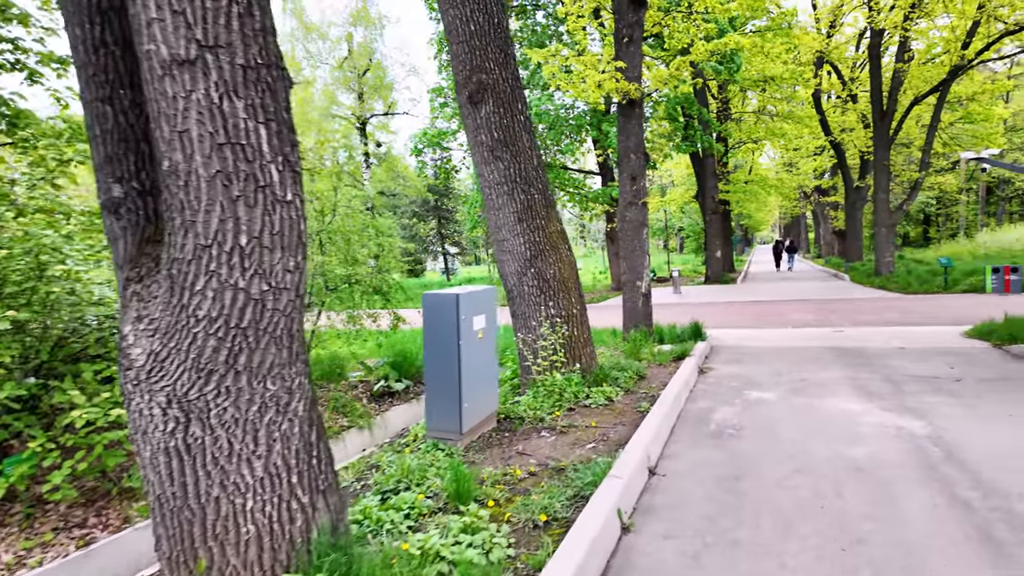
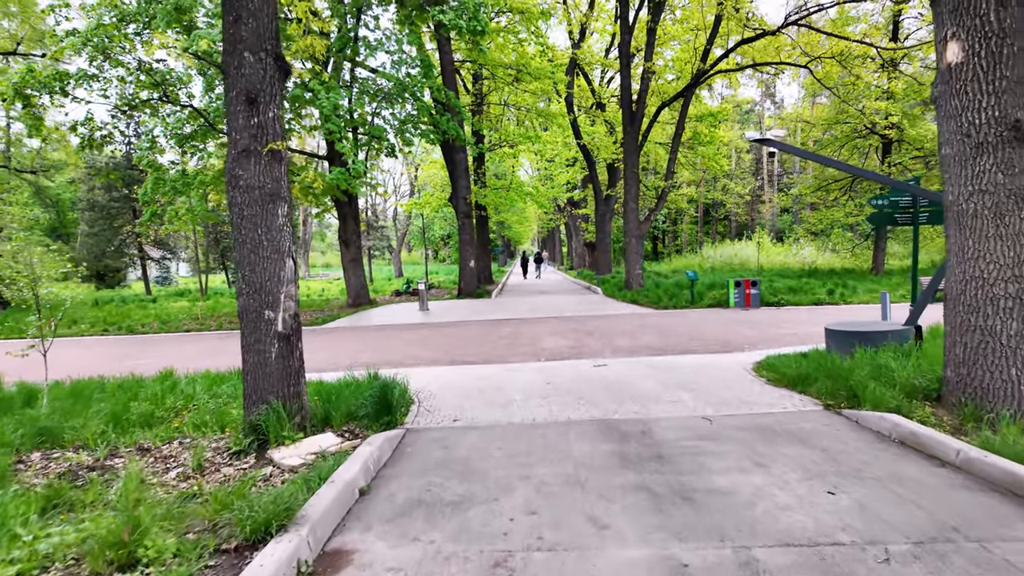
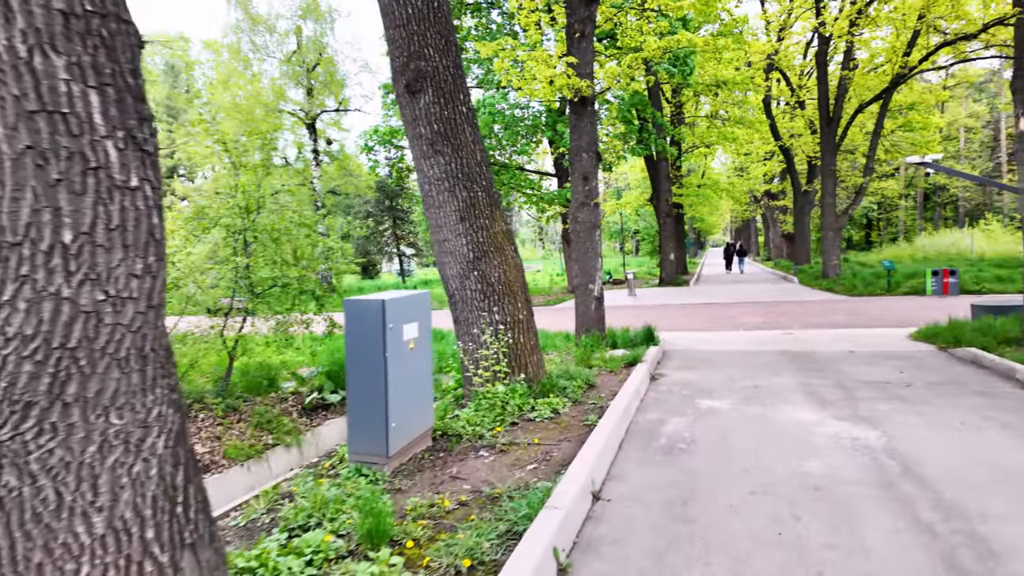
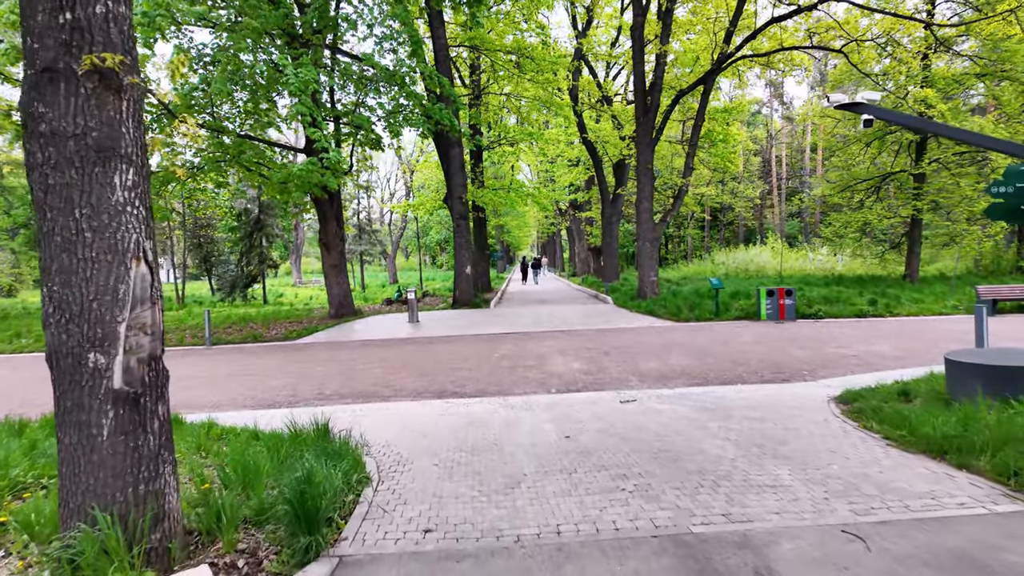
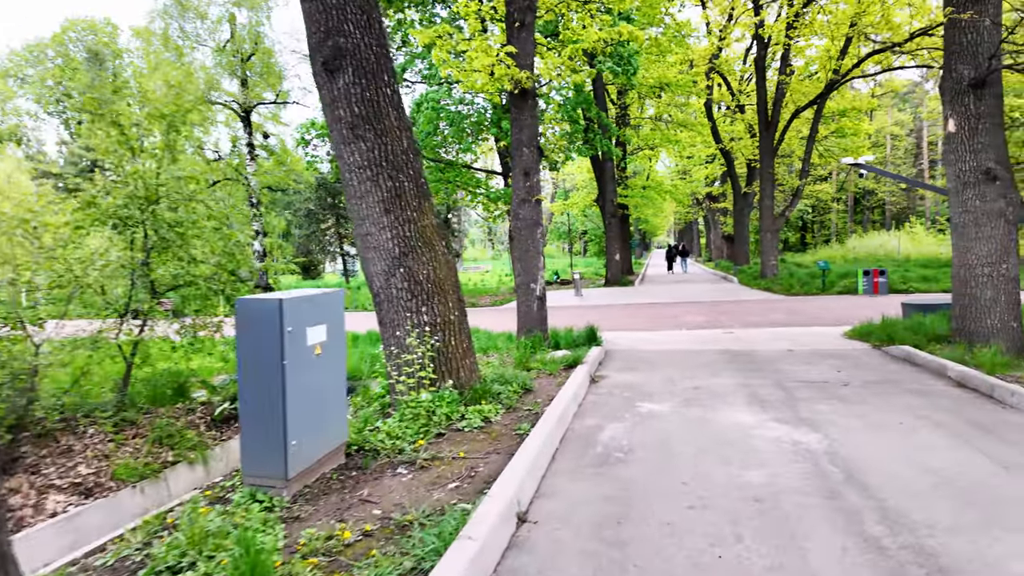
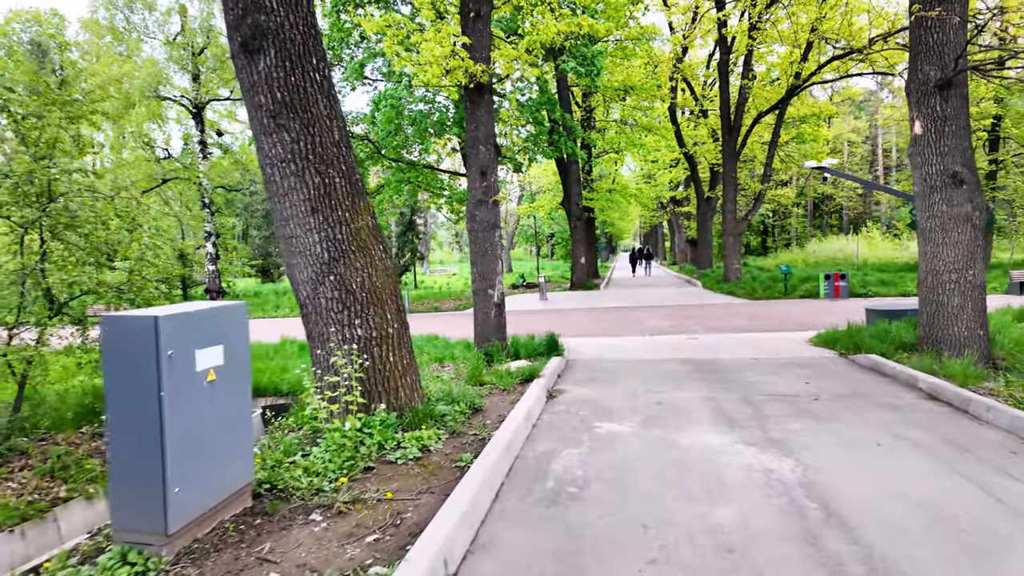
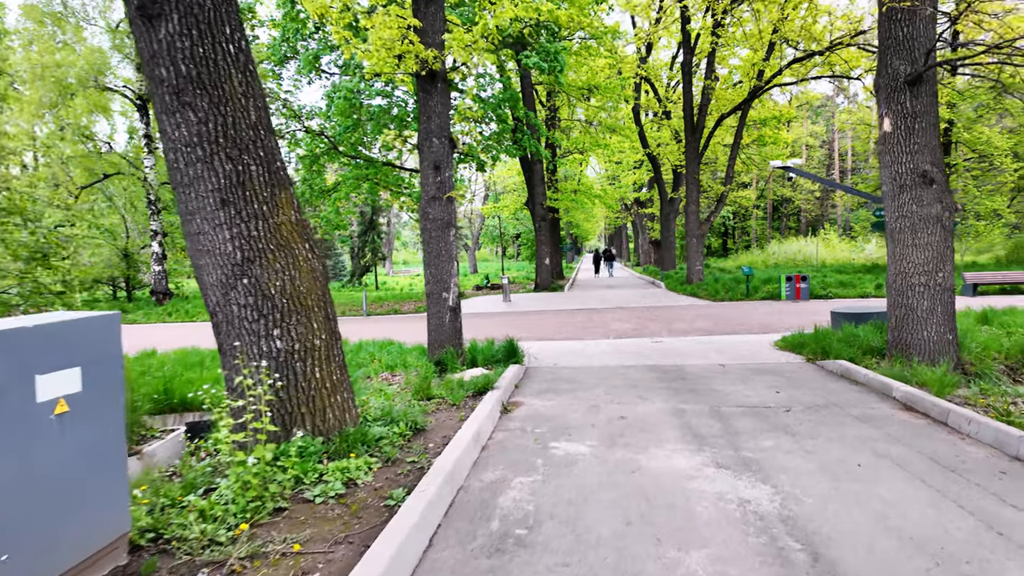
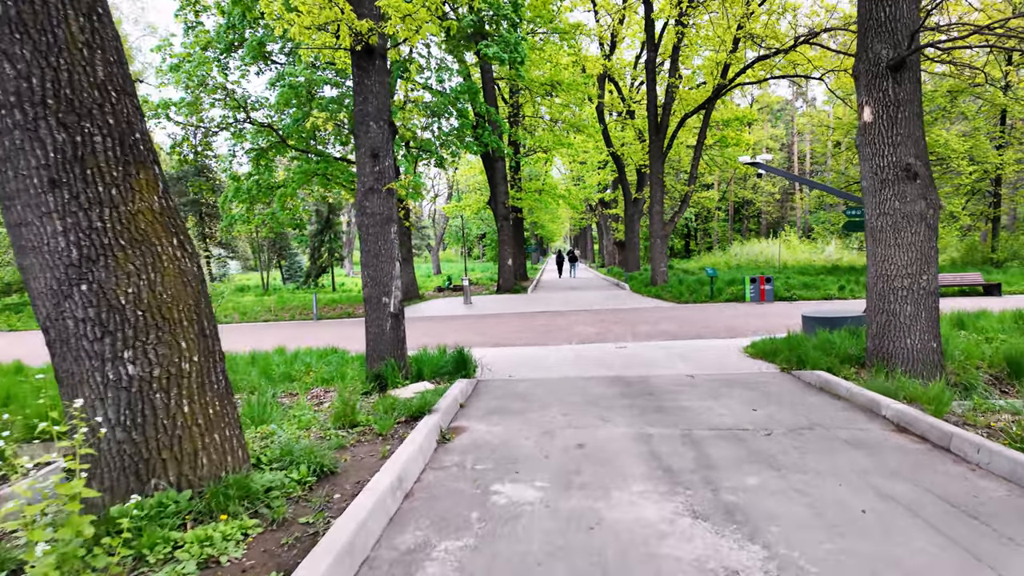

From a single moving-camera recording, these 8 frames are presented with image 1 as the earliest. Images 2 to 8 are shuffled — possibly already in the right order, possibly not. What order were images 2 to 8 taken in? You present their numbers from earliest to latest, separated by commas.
3, 5, 6, 7, 8, 2, 4
